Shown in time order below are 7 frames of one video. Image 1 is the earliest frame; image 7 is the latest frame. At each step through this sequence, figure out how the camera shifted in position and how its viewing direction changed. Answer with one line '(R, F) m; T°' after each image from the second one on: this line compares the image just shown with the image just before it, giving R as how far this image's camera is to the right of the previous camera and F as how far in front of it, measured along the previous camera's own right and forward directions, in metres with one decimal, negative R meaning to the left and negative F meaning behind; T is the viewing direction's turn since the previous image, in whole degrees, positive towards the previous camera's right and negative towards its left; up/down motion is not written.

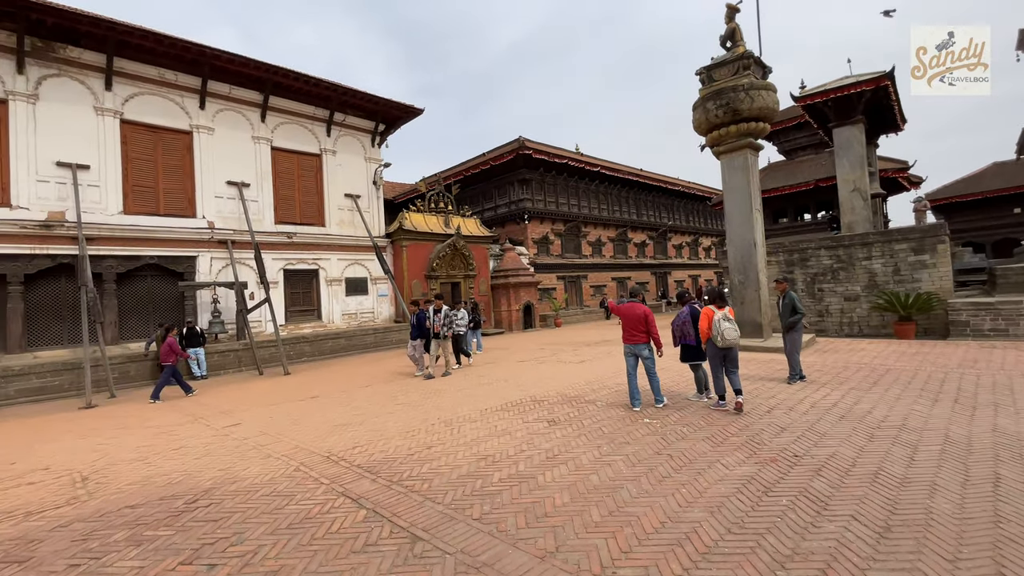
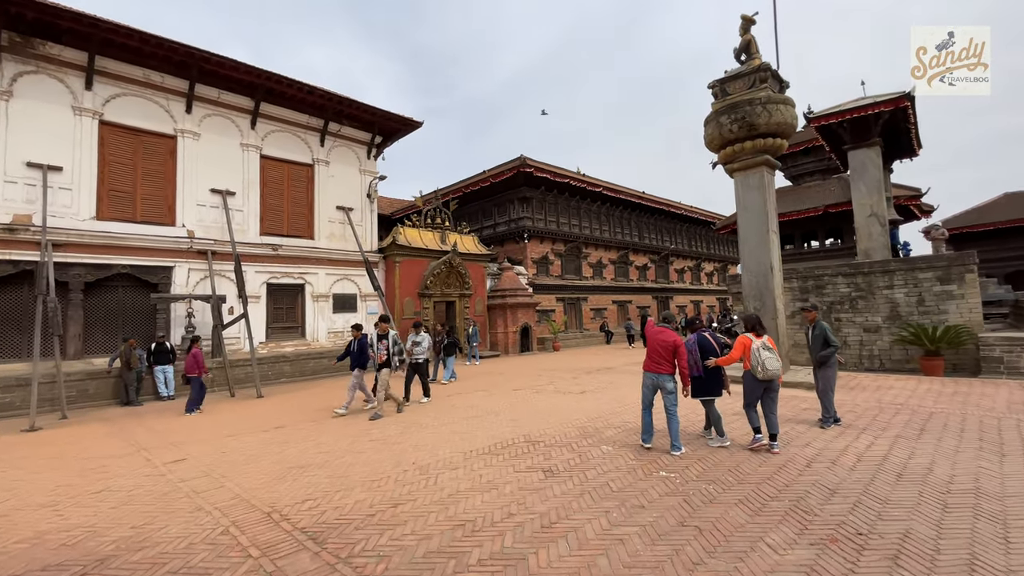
(+0.1, +0.8) m; 0°
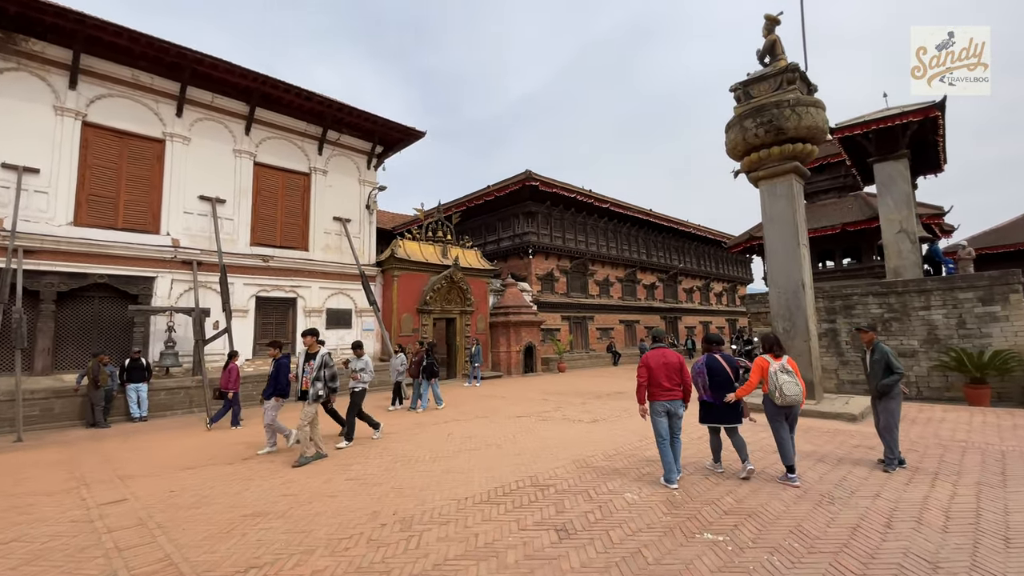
(0.0, +0.8) m; 0°
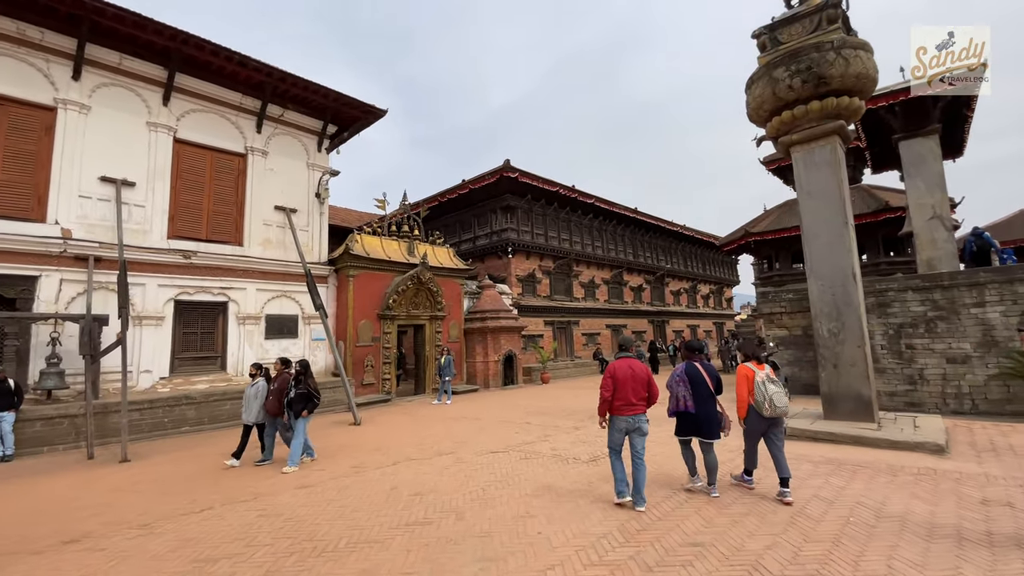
(+0.1, +2.0) m; +2°
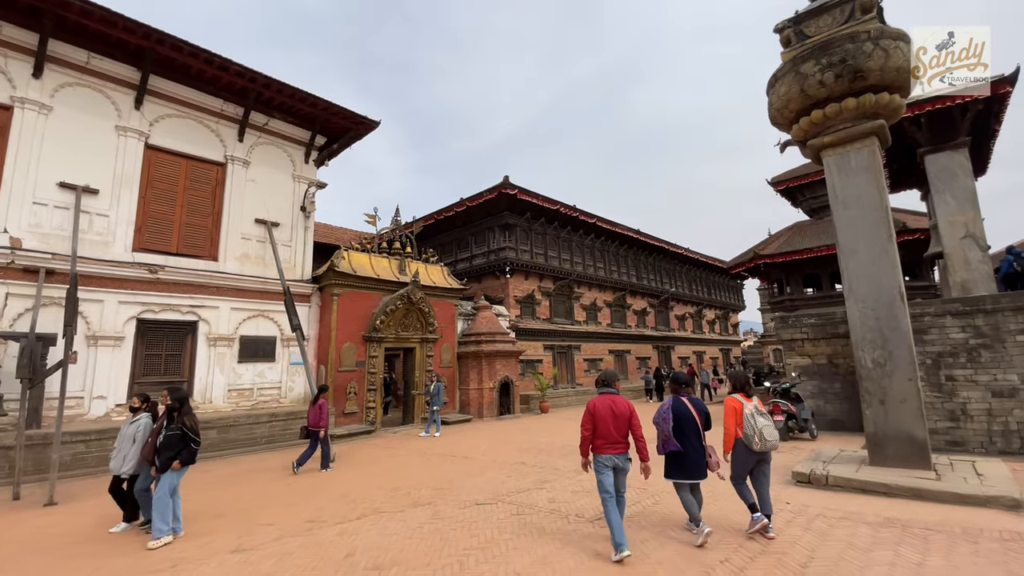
(+0.1, +0.9) m; 0°
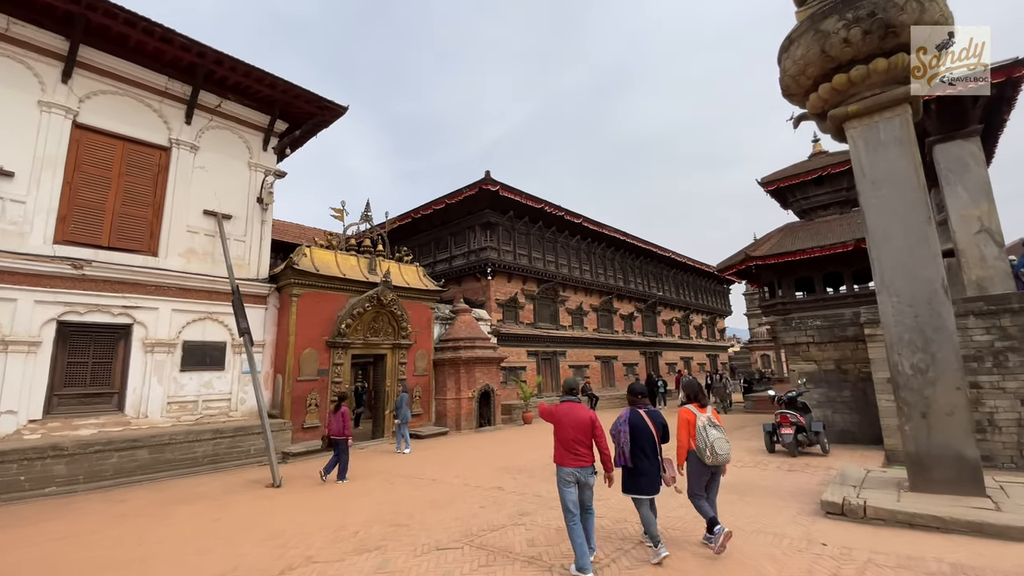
(+0.1, +1.0) m; +2°
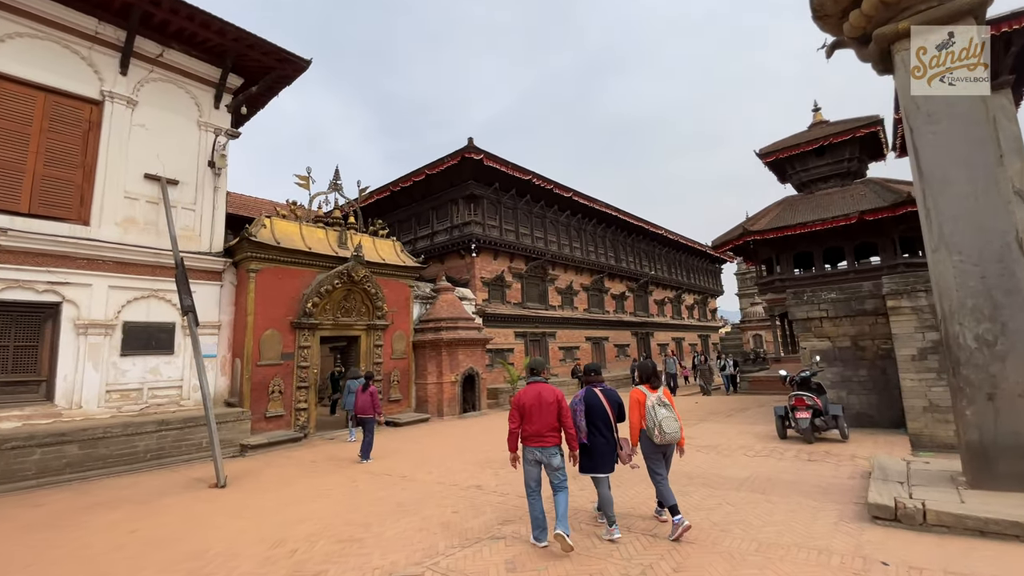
(+0.1, +1.0) m; +1°
